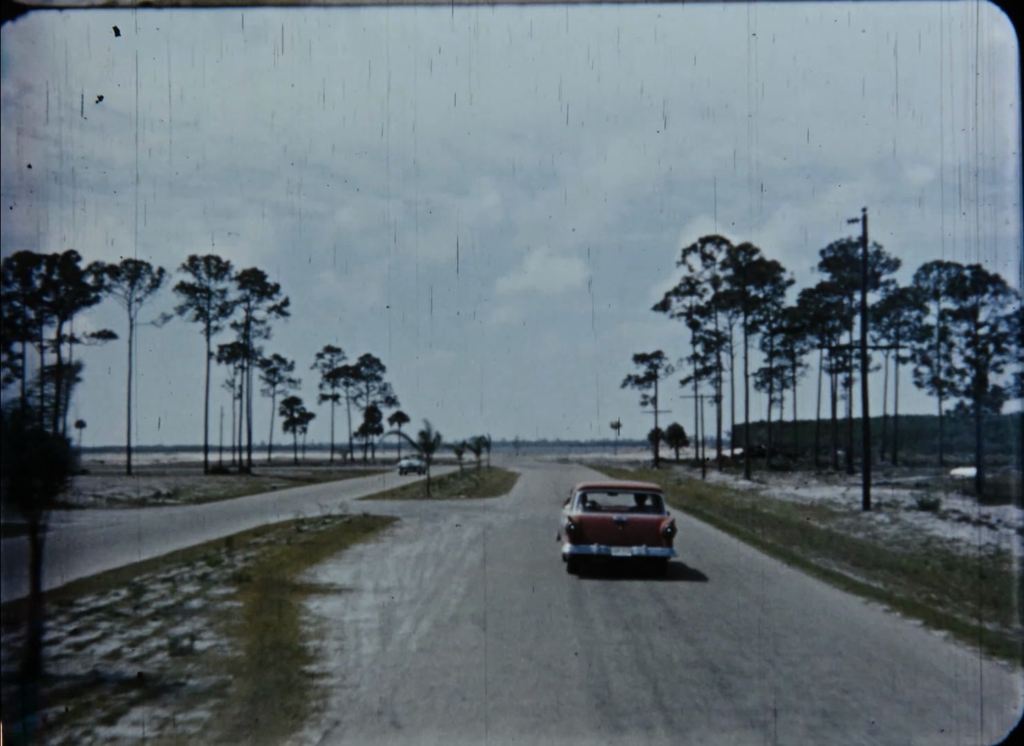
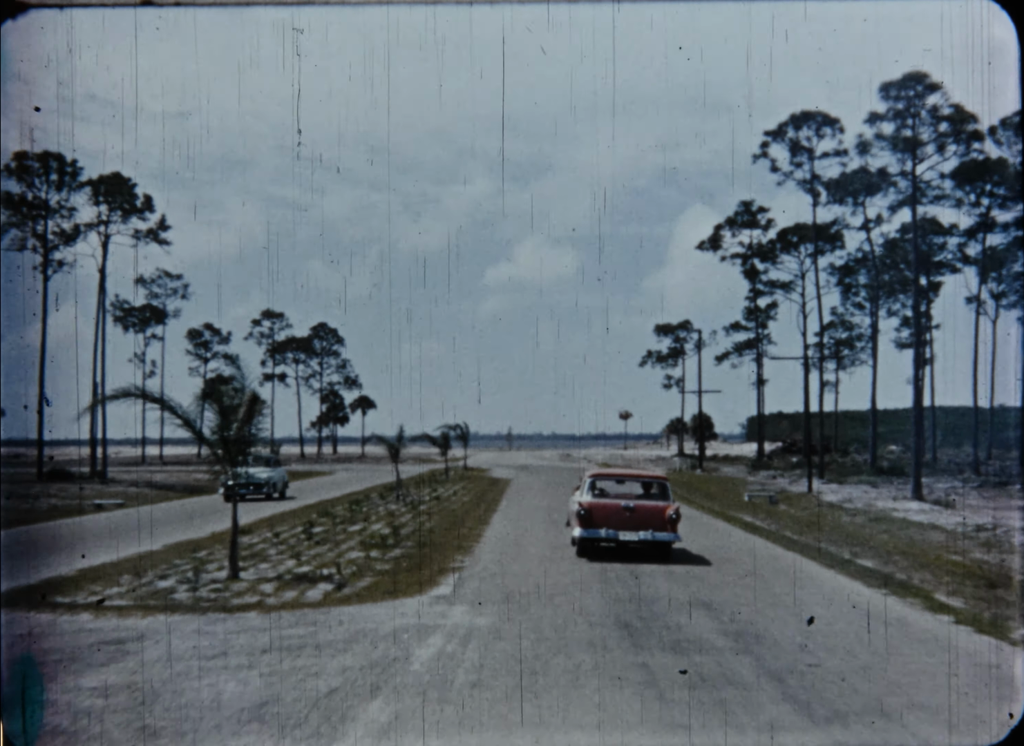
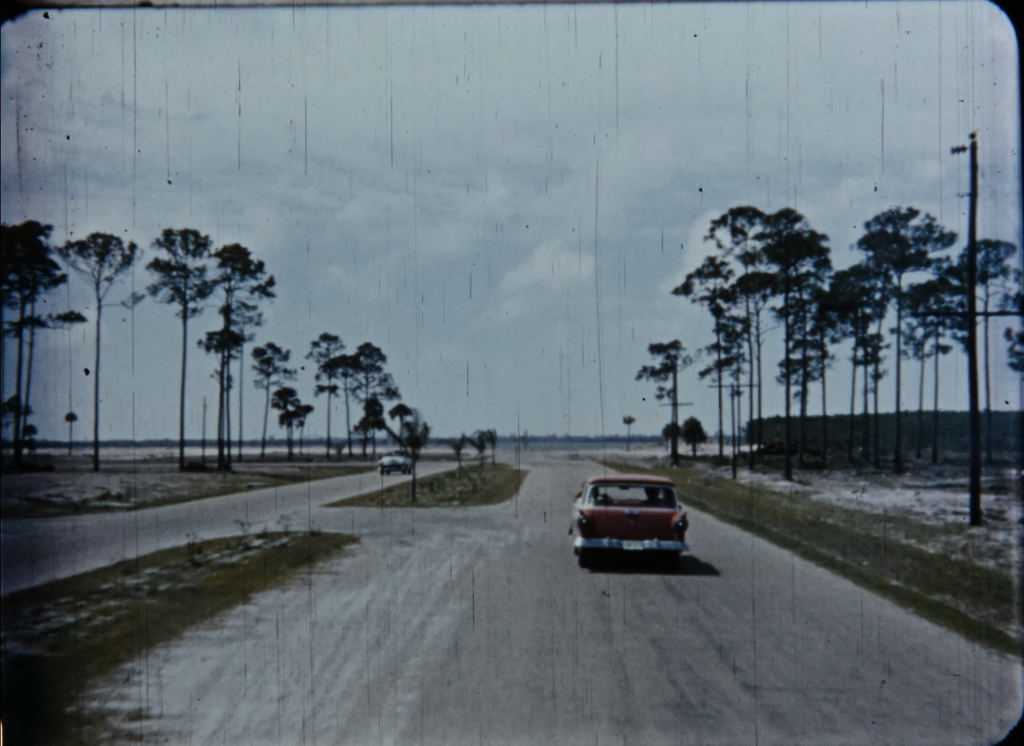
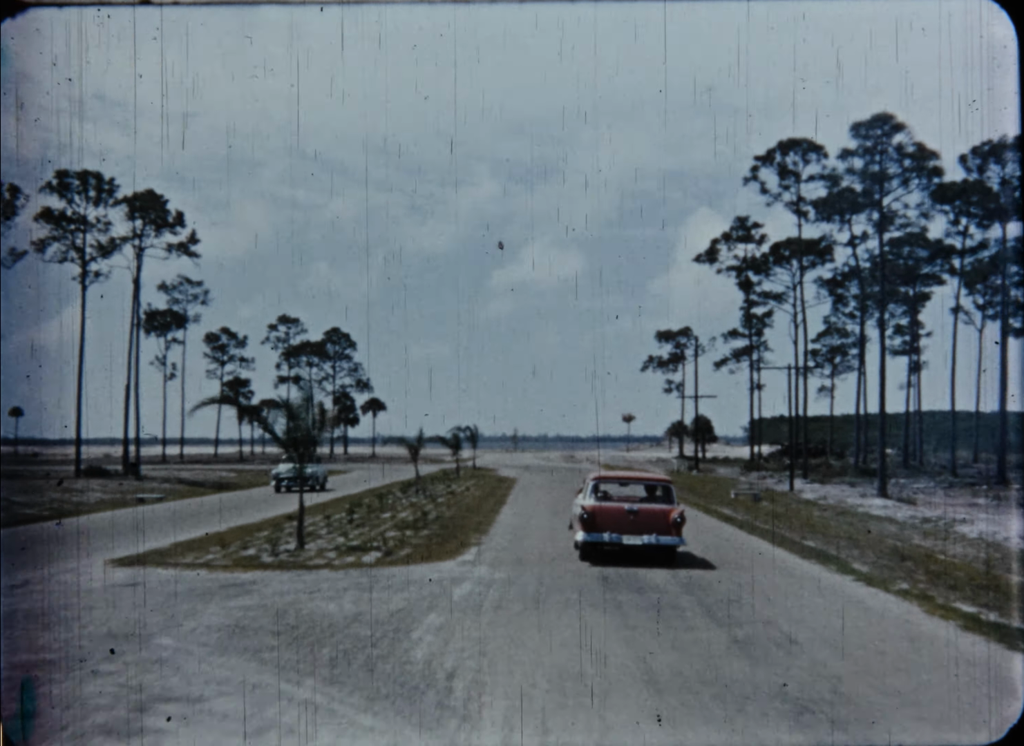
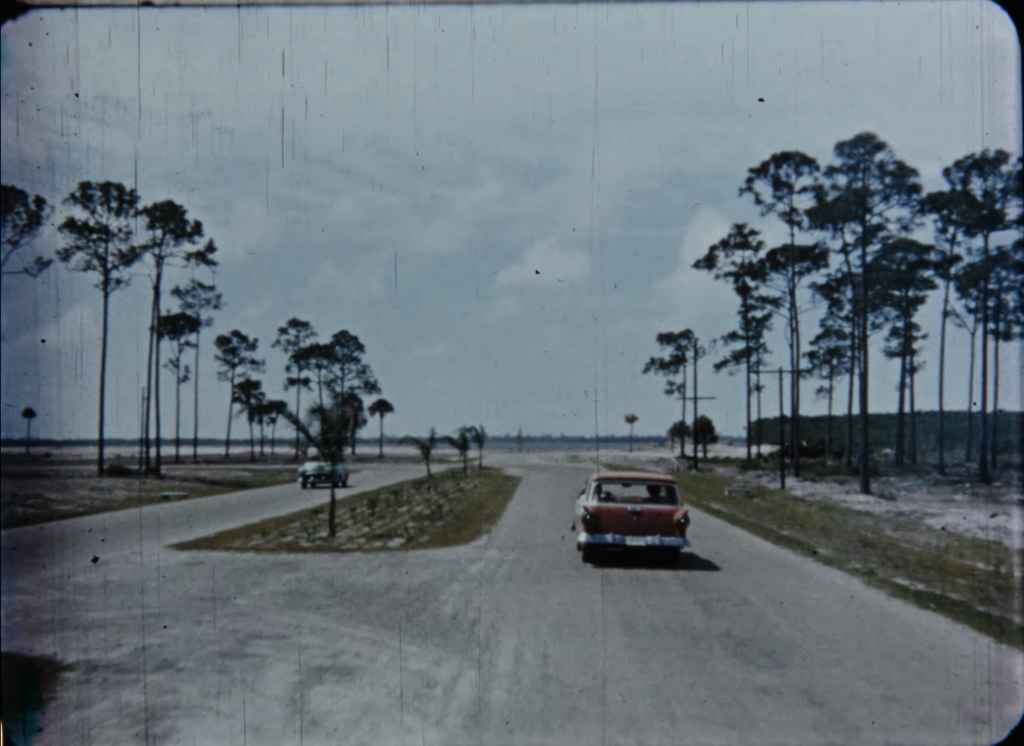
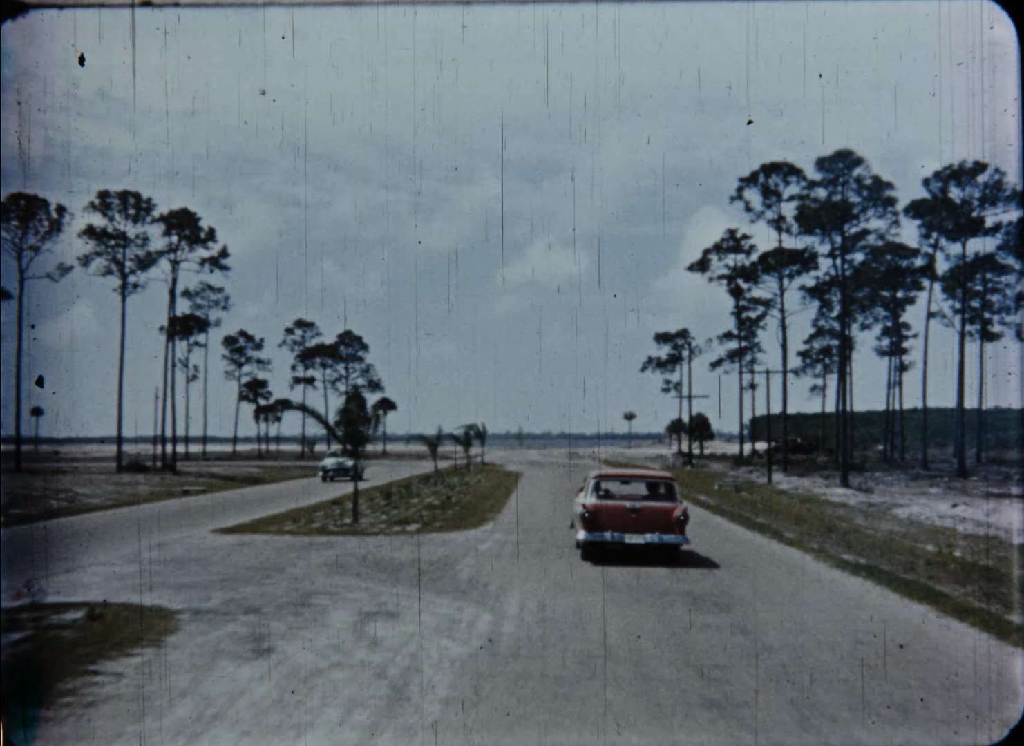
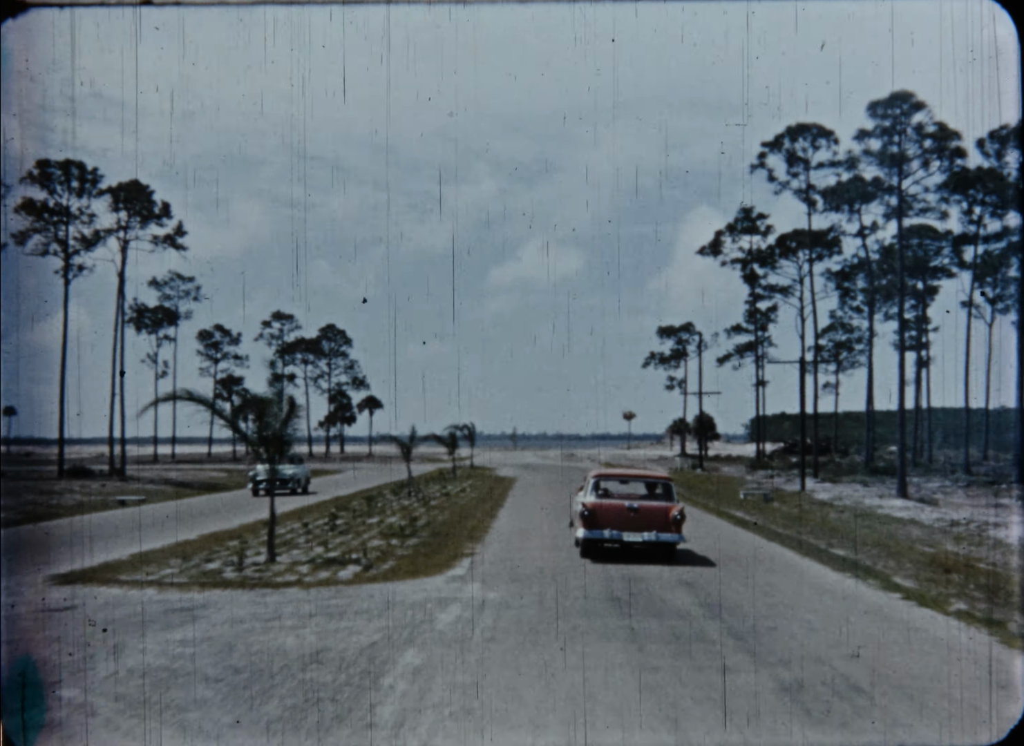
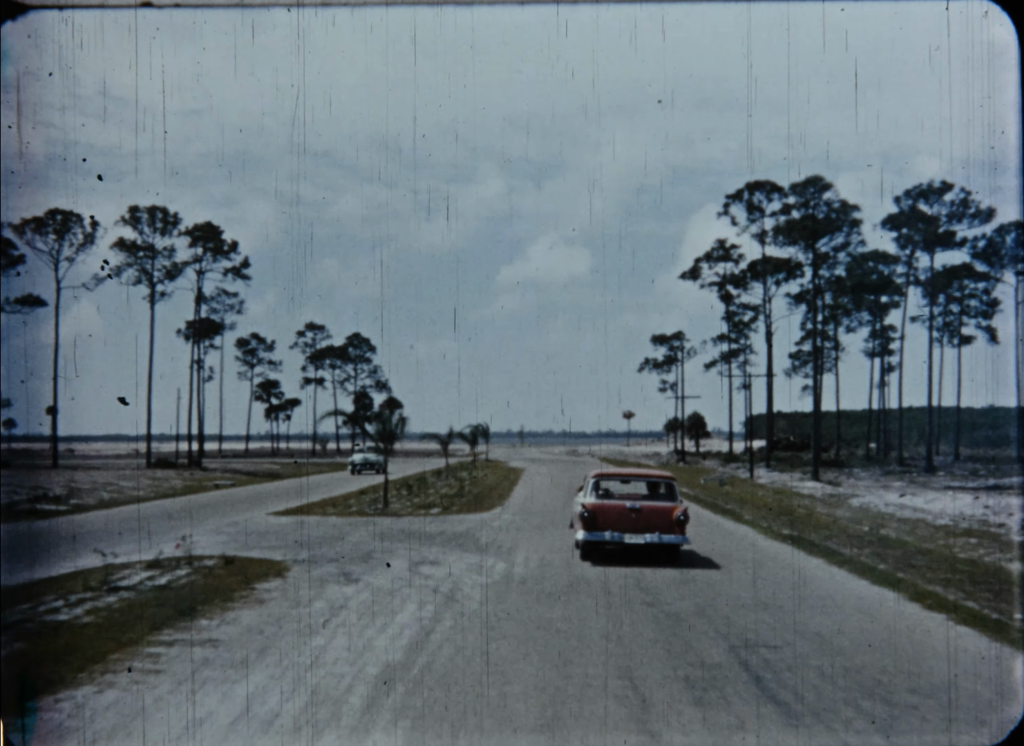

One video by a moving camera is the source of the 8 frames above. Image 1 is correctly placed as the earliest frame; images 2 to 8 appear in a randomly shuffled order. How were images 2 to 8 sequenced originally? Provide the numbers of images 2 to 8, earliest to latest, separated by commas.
3, 8, 6, 5, 4, 7, 2
